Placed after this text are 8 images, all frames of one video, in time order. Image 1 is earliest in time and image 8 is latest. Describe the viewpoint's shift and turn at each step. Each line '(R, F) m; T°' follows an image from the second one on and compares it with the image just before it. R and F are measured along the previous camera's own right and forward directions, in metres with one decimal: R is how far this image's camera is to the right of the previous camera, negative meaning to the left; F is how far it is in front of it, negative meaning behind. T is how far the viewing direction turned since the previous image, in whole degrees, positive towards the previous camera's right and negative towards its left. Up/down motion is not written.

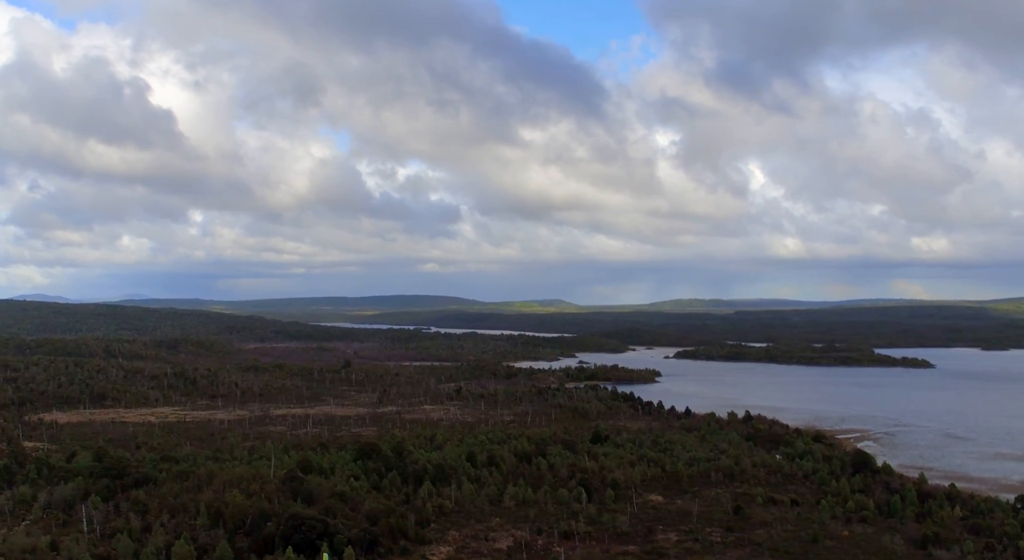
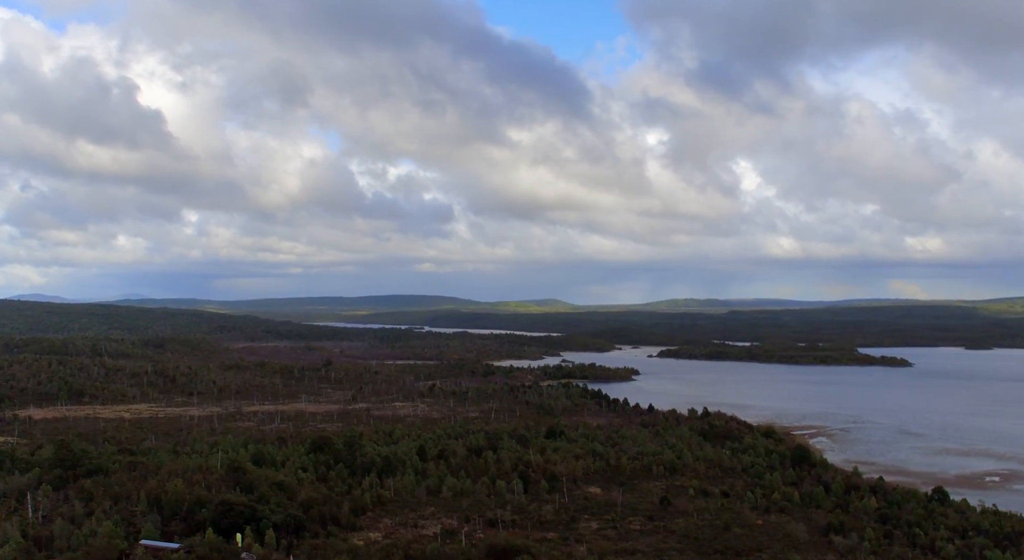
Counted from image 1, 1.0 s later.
(+1.3, -1.0) m; 0°
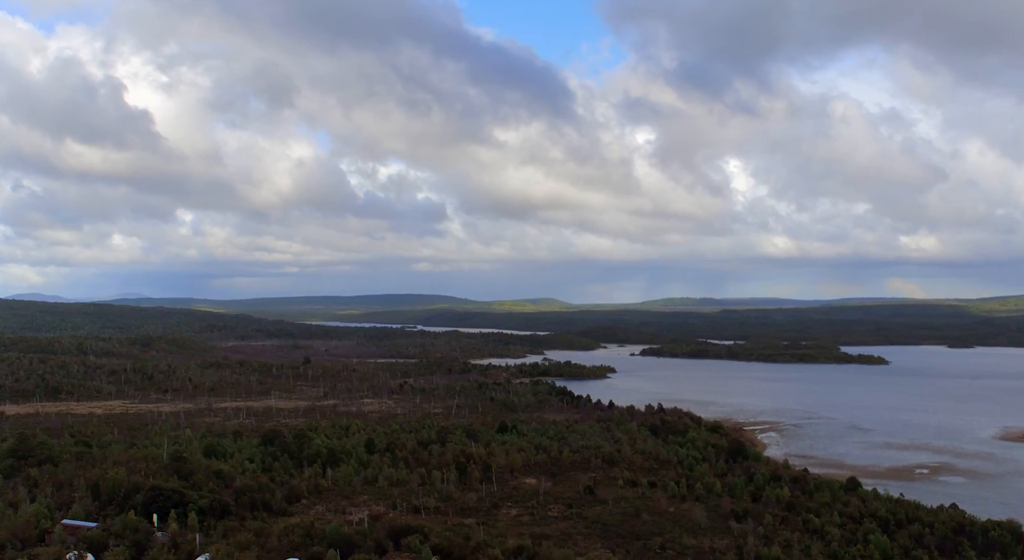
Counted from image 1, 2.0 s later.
(+1.5, -1.1) m; 0°
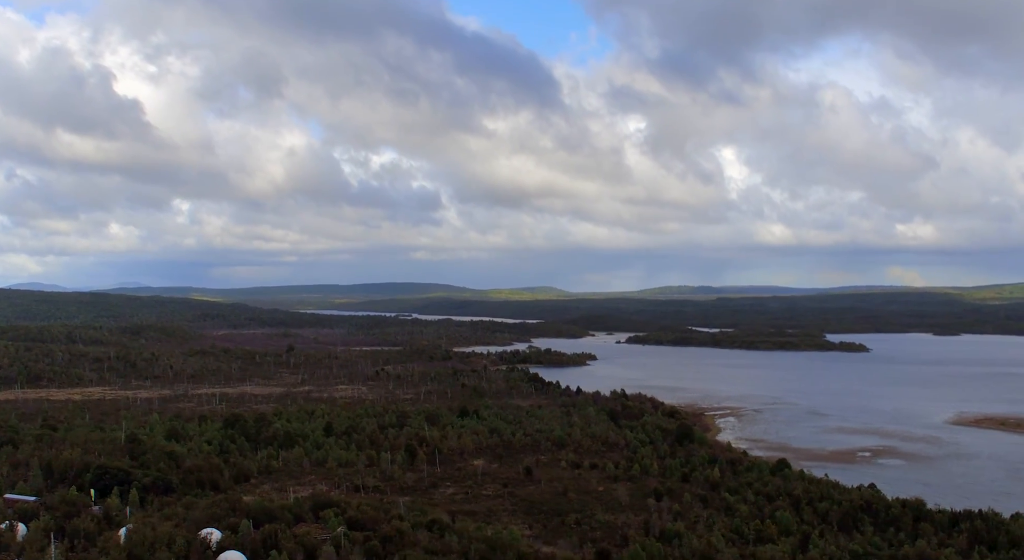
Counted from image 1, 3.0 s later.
(+1.4, -1.0) m; 0°
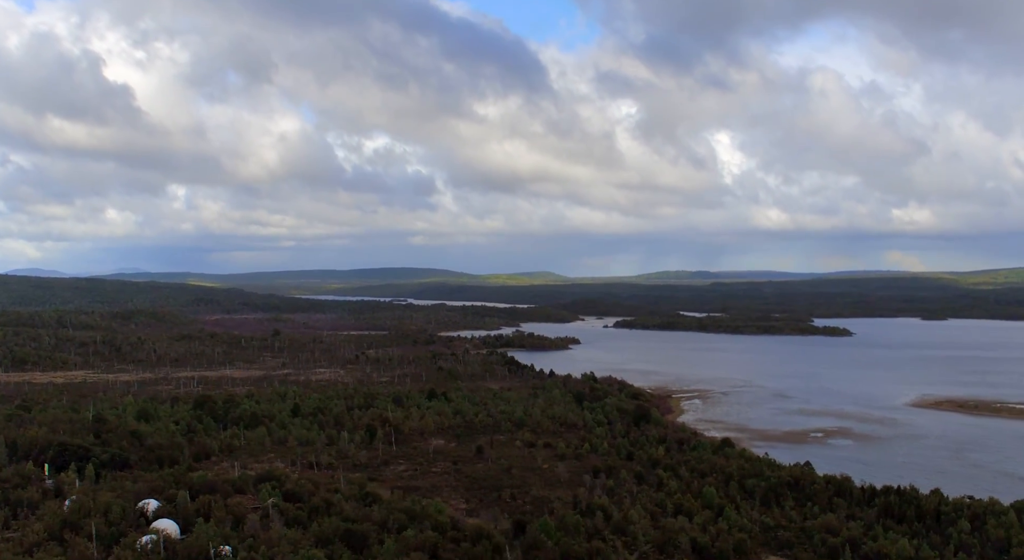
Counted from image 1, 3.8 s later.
(+1.2, -0.9) m; 0°
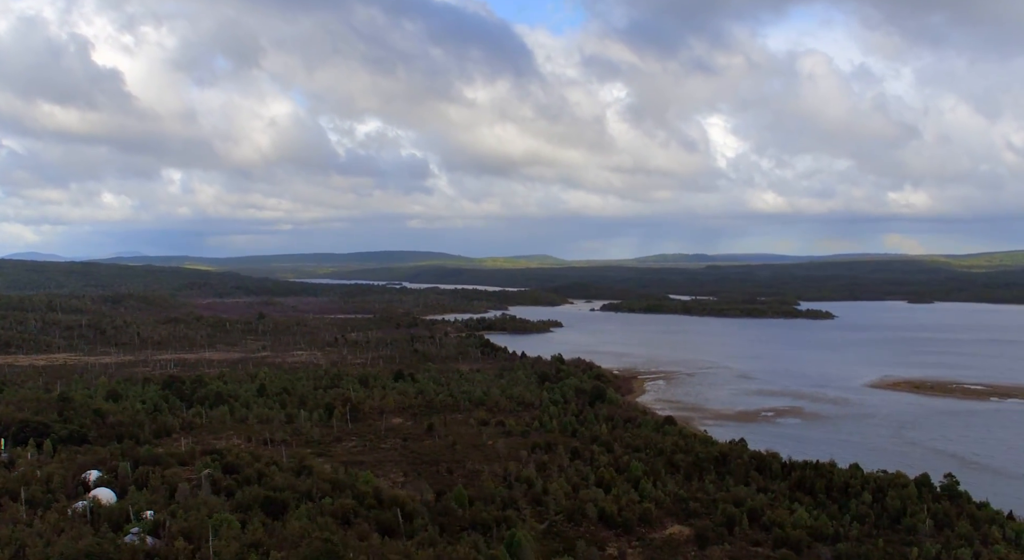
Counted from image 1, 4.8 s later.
(+1.3, -1.0) m; 0°
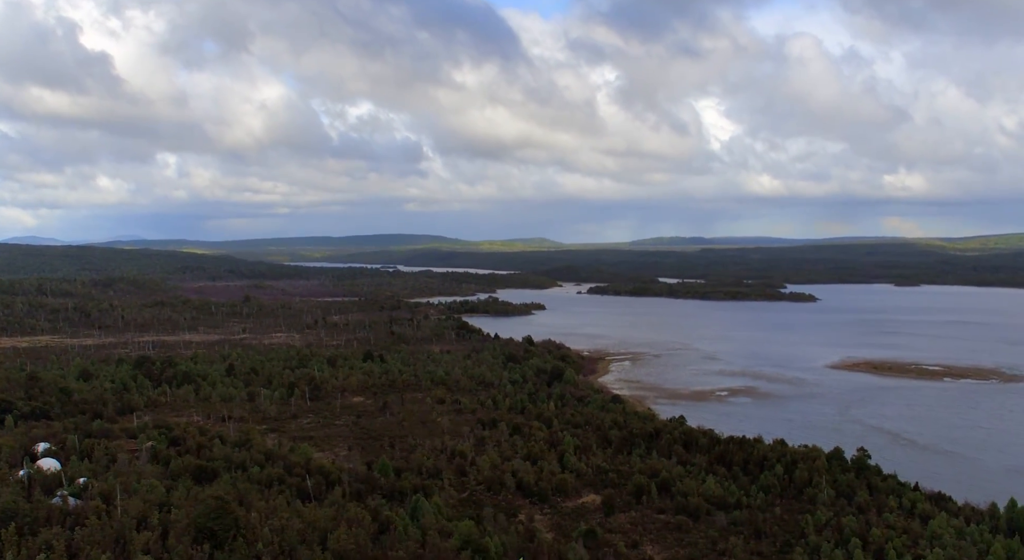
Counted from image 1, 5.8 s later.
(+1.3, -1.0) m; 0°
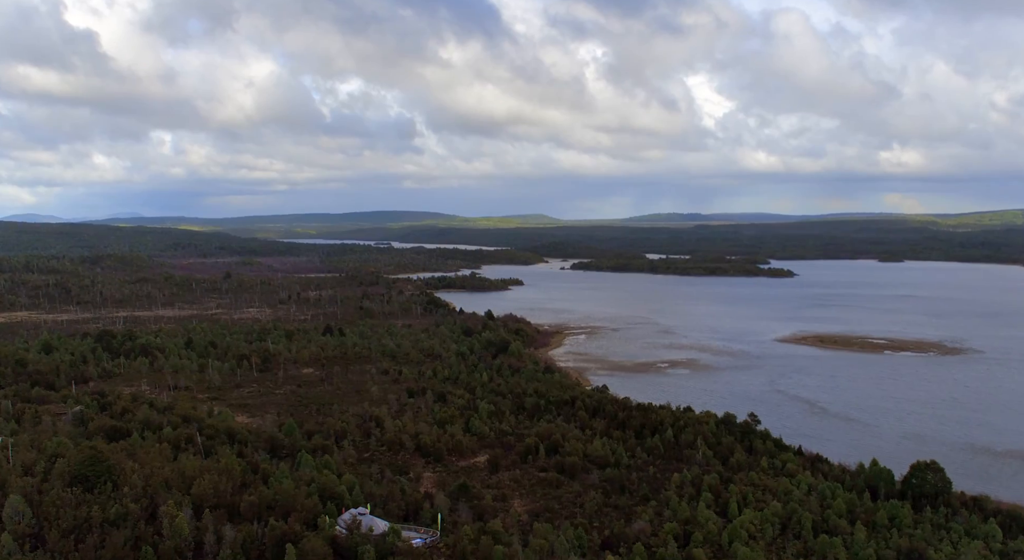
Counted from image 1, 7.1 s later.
(+1.8, -1.3) m; 0°
